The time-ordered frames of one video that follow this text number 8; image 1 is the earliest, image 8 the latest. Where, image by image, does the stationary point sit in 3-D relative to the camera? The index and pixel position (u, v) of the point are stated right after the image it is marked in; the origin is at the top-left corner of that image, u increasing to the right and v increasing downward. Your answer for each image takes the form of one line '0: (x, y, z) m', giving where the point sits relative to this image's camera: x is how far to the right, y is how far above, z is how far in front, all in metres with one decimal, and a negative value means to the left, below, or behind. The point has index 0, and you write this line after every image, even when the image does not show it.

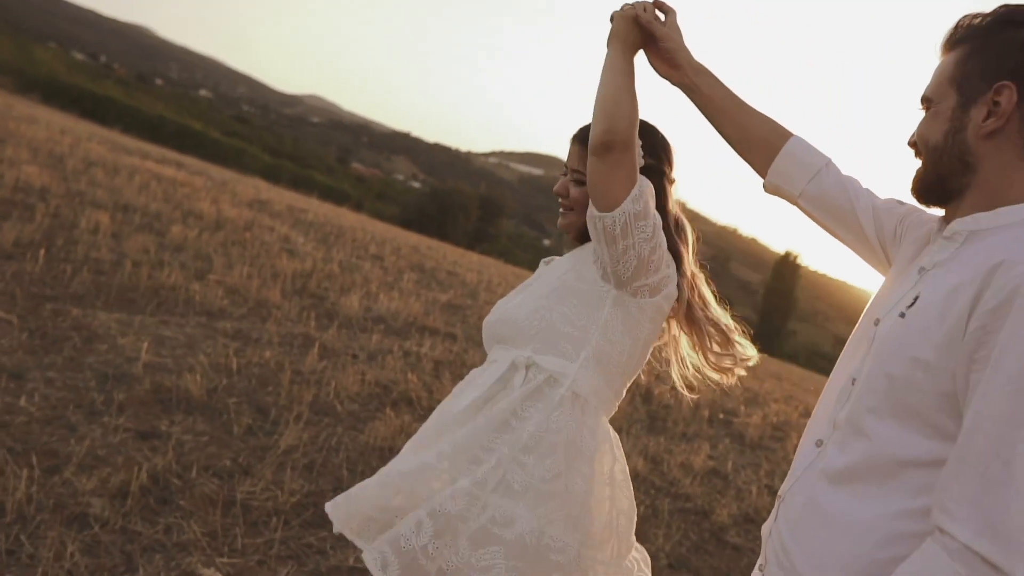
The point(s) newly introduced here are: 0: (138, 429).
0: (-1.9, -0.7, +3.9) m
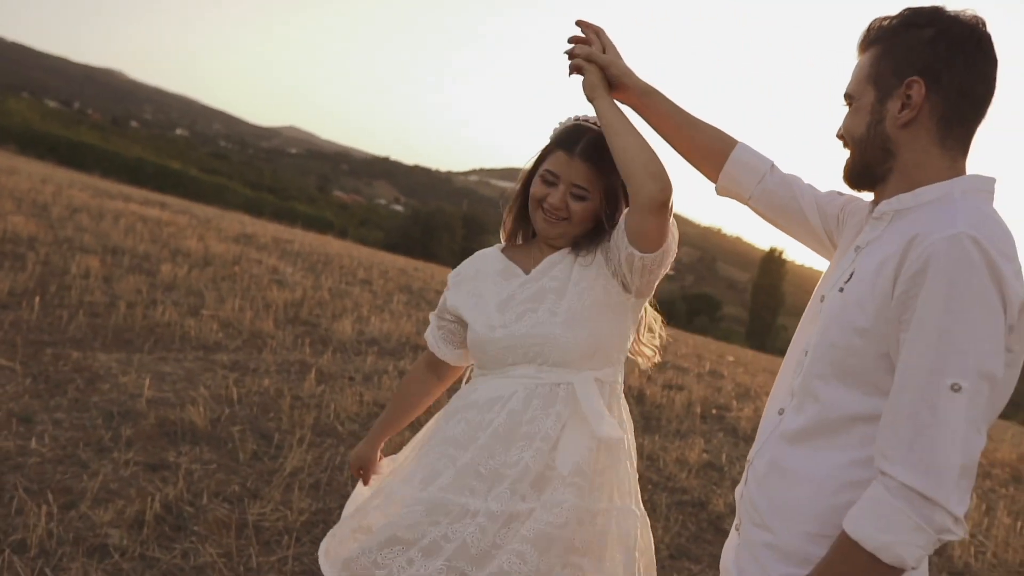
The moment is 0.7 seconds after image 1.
0: (-1.9, -0.9, +4.0) m
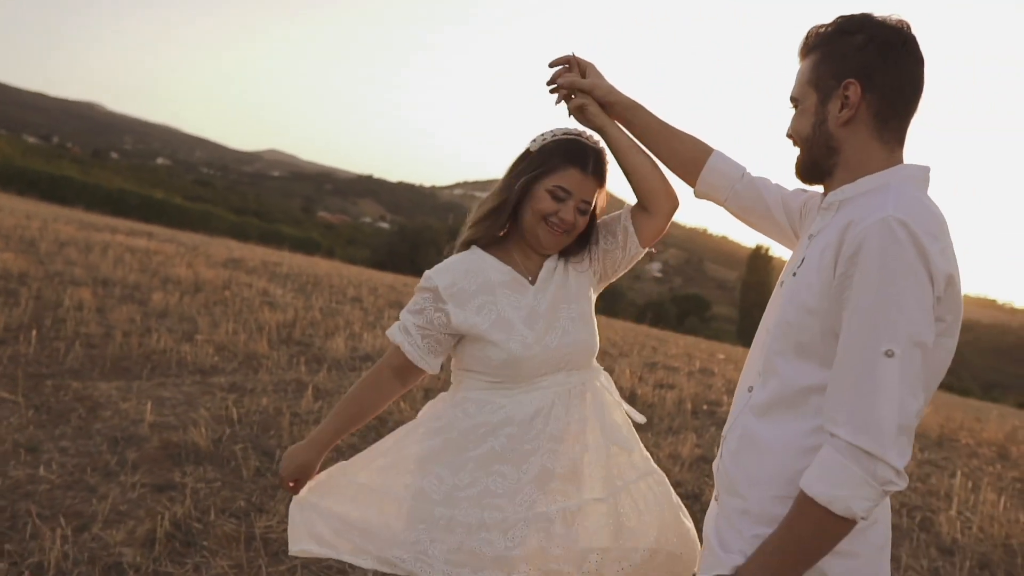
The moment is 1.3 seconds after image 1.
0: (-1.9, -1.0, +4.1) m
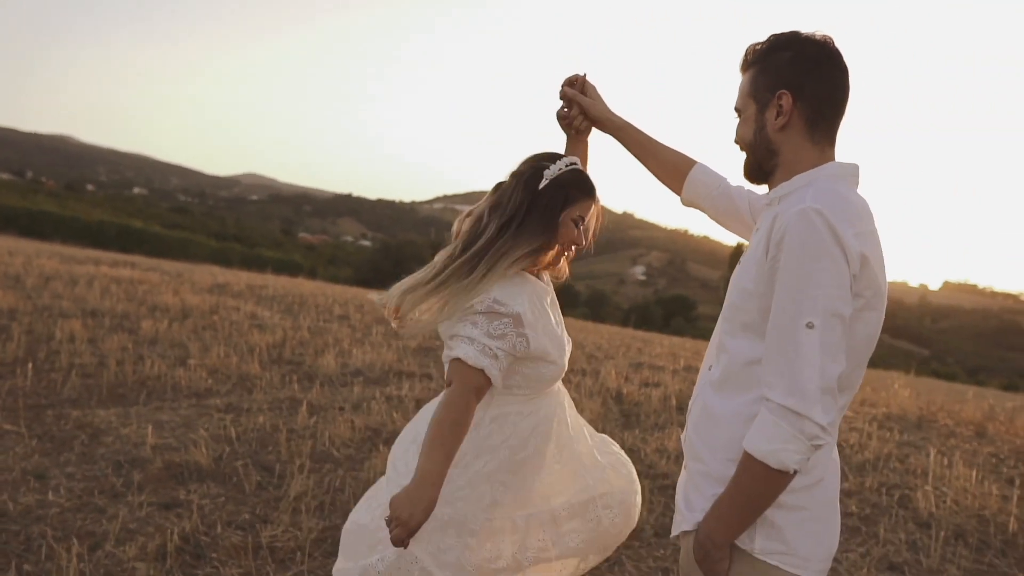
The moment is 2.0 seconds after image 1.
0: (-1.9, -1.2, +4.3) m
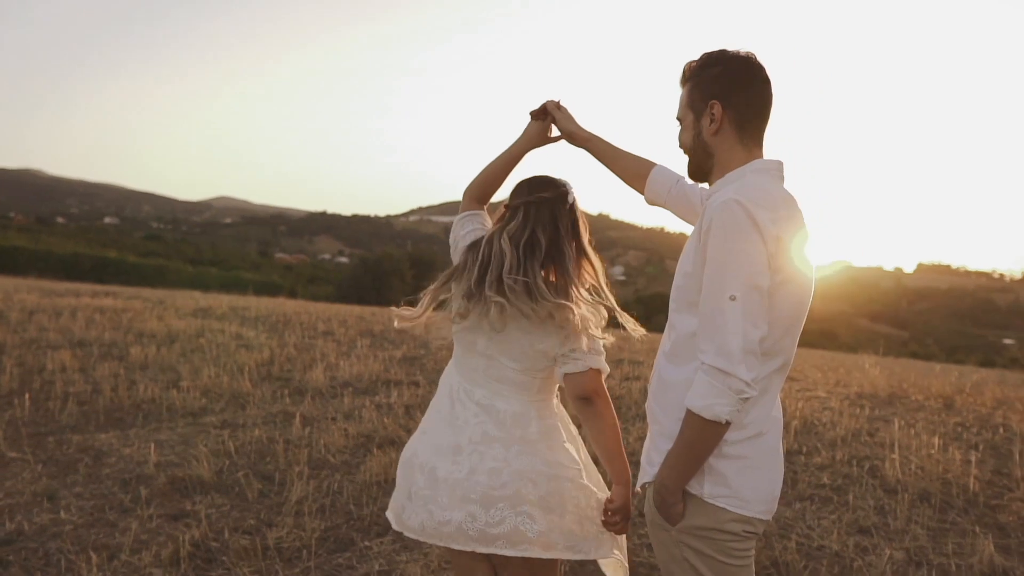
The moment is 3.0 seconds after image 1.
0: (-2.0, -1.3, +4.5) m
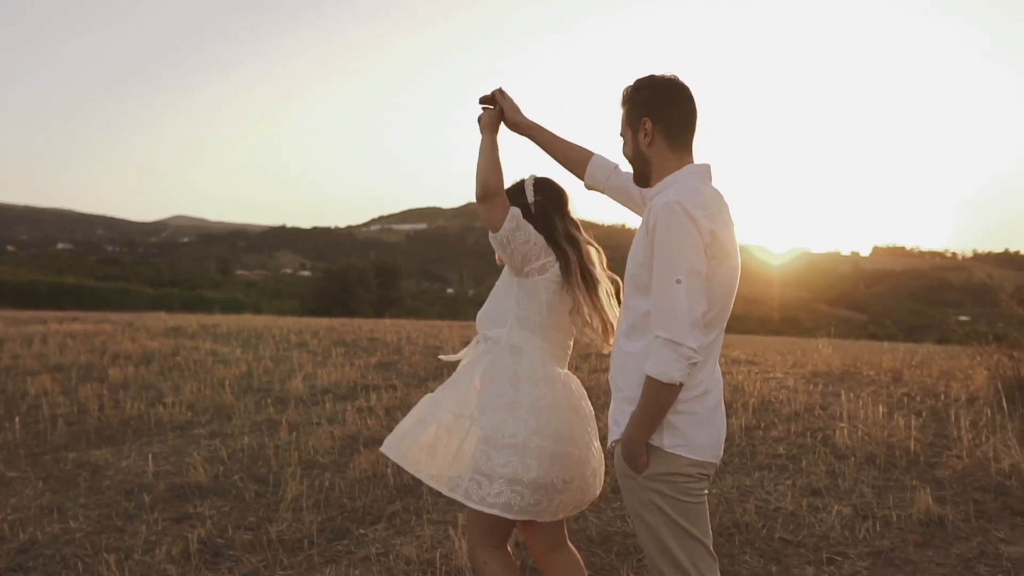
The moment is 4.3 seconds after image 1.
0: (-2.1, -1.4, +4.8) m
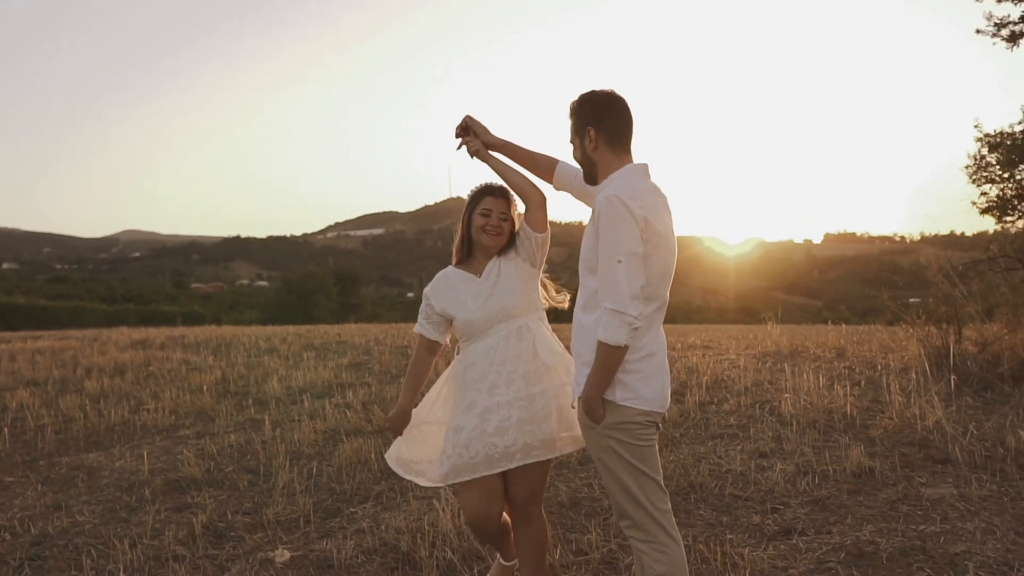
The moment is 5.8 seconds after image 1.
0: (-2.3, -1.5, +5.2) m
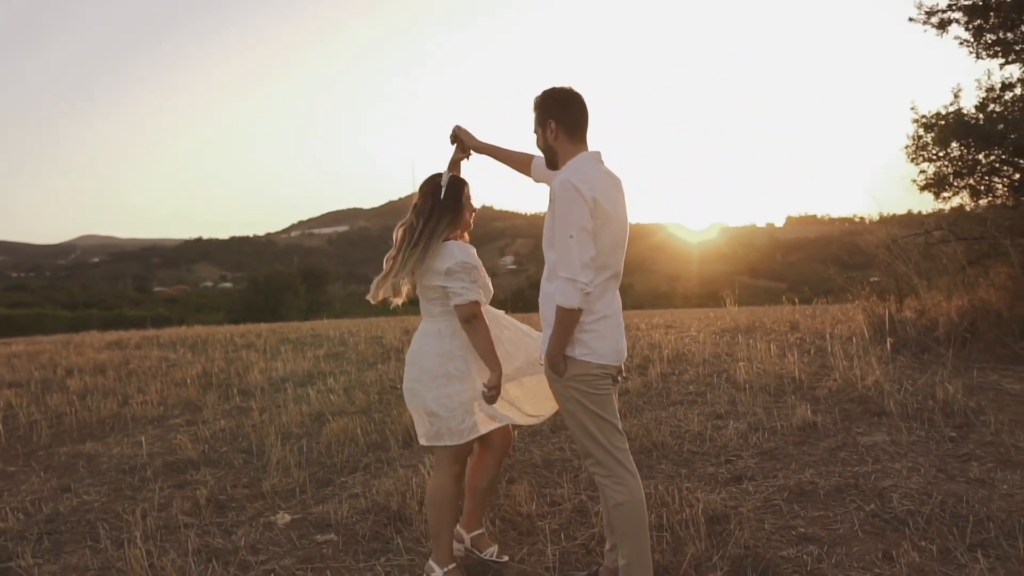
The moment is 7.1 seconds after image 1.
0: (-2.4, -1.4, +5.5) m
